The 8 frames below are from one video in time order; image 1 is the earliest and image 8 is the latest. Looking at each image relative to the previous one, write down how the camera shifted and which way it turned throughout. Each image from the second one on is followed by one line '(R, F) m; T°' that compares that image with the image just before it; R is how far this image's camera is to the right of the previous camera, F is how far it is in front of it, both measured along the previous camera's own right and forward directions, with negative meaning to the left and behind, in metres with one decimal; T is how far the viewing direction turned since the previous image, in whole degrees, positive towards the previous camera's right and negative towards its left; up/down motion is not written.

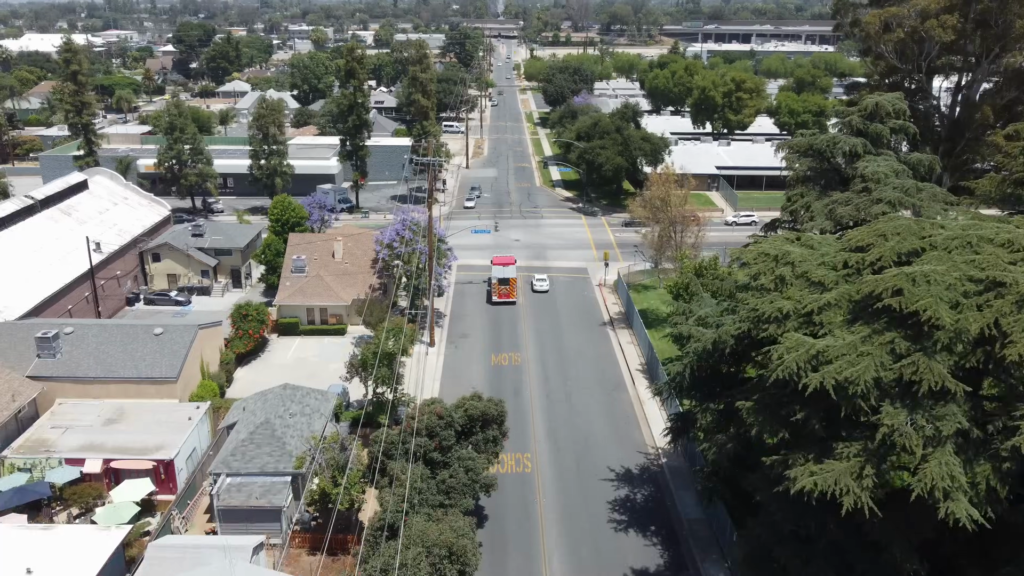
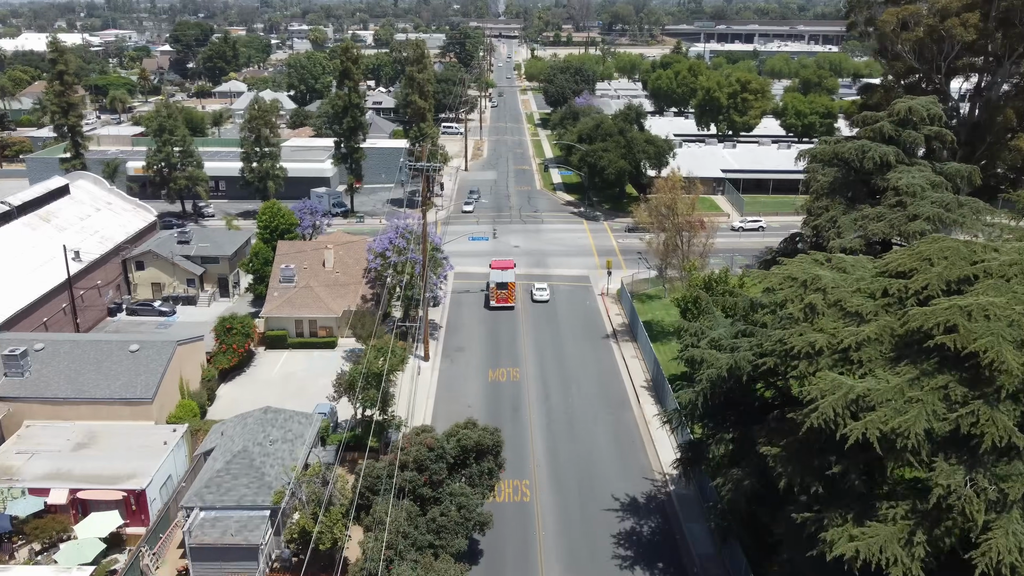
(+0.2, +2.5) m; 0°
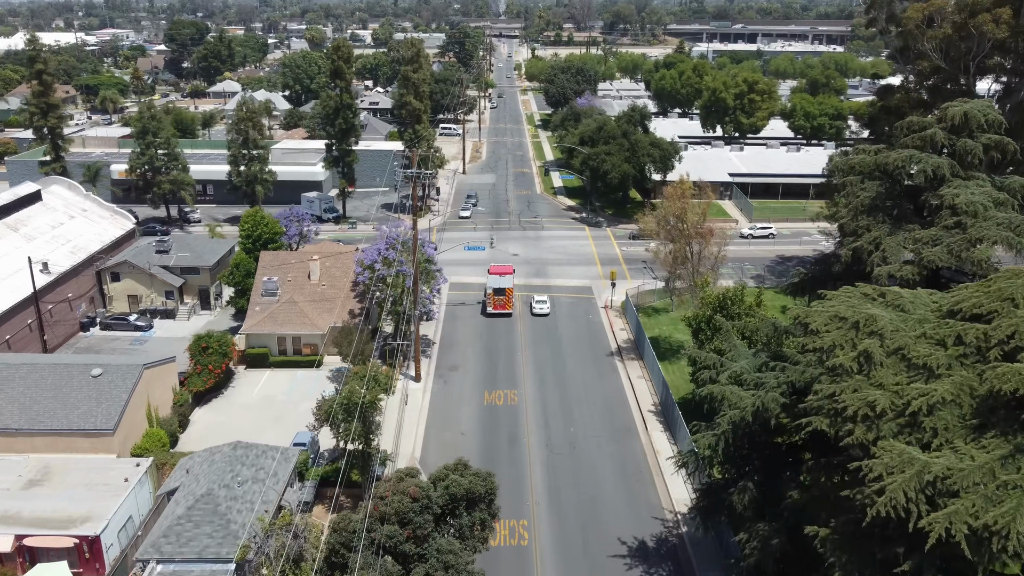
(+0.2, +3.4) m; 0°
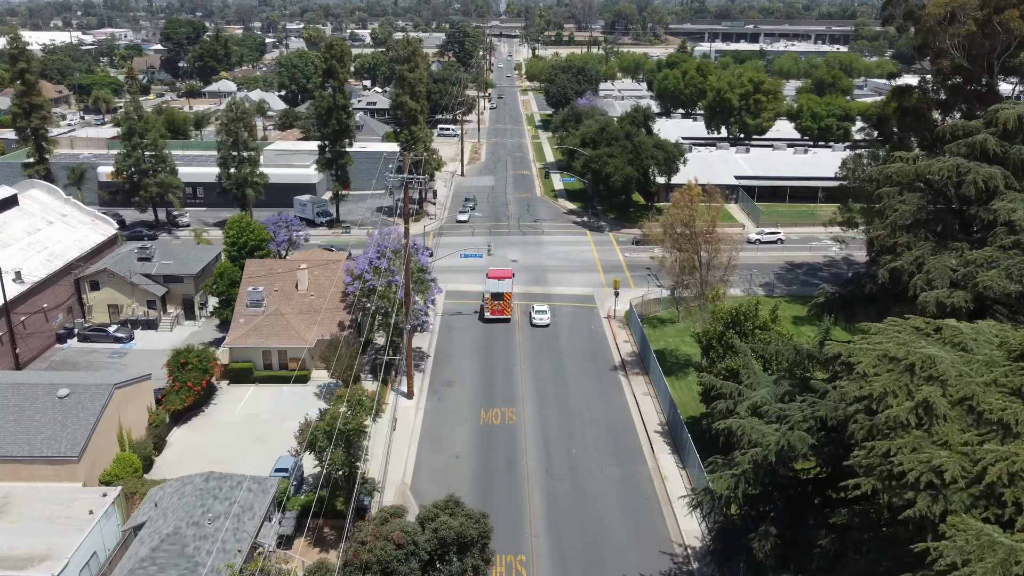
(+0.1, +2.6) m; 0°
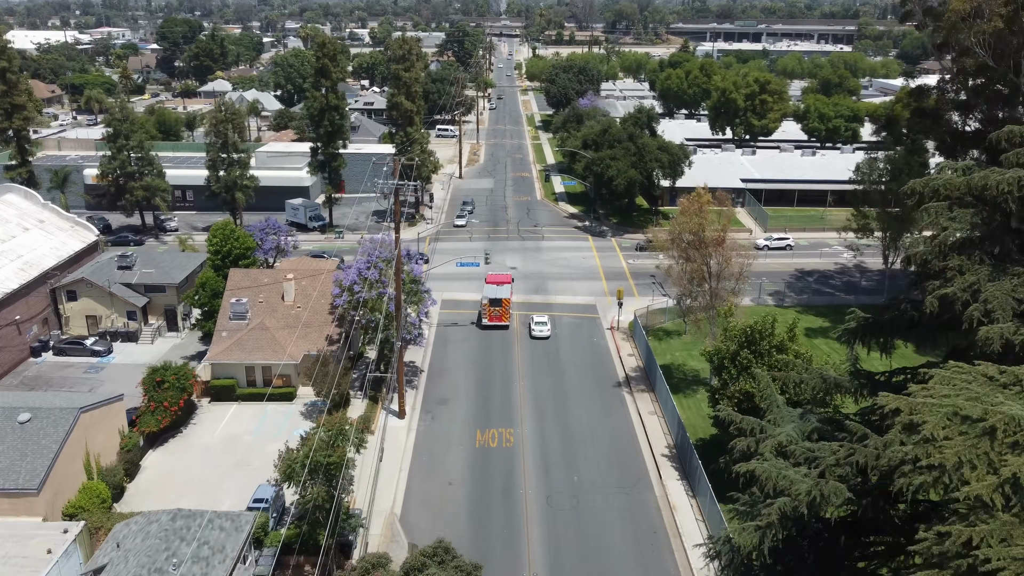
(+0.1, +2.6) m; 0°
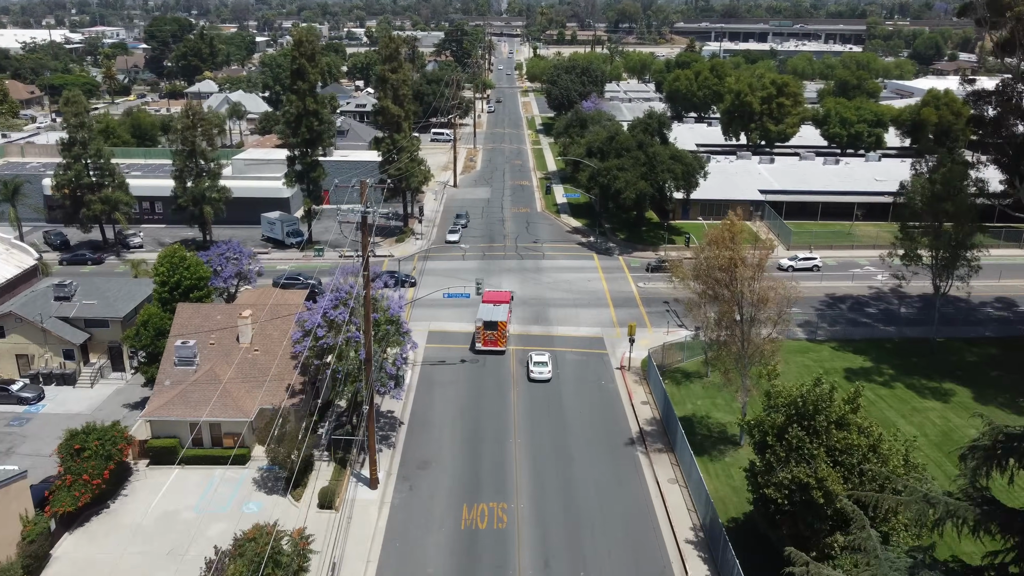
(+0.3, +6.7) m; 0°
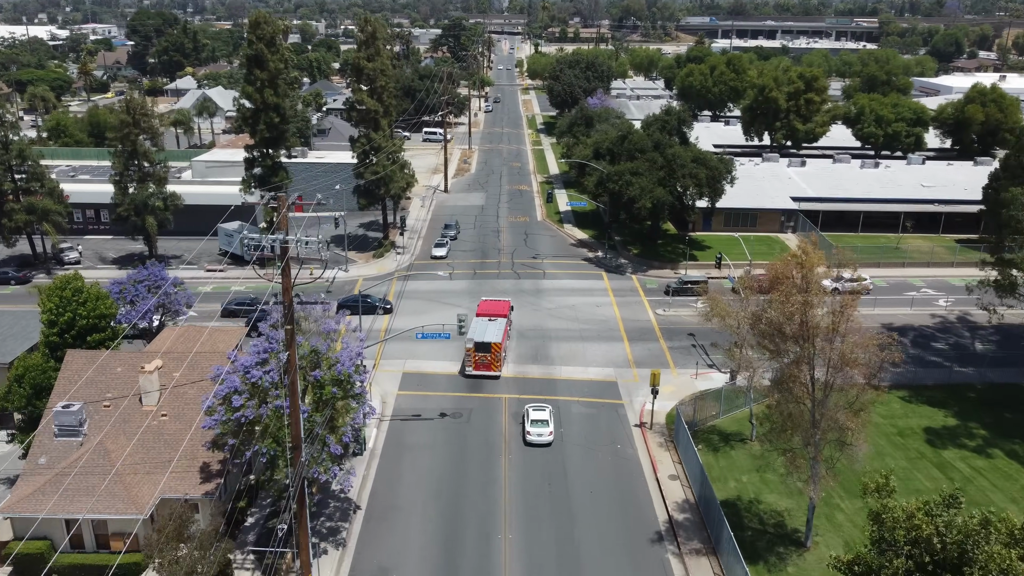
(+0.4, +9.4) m; 0°
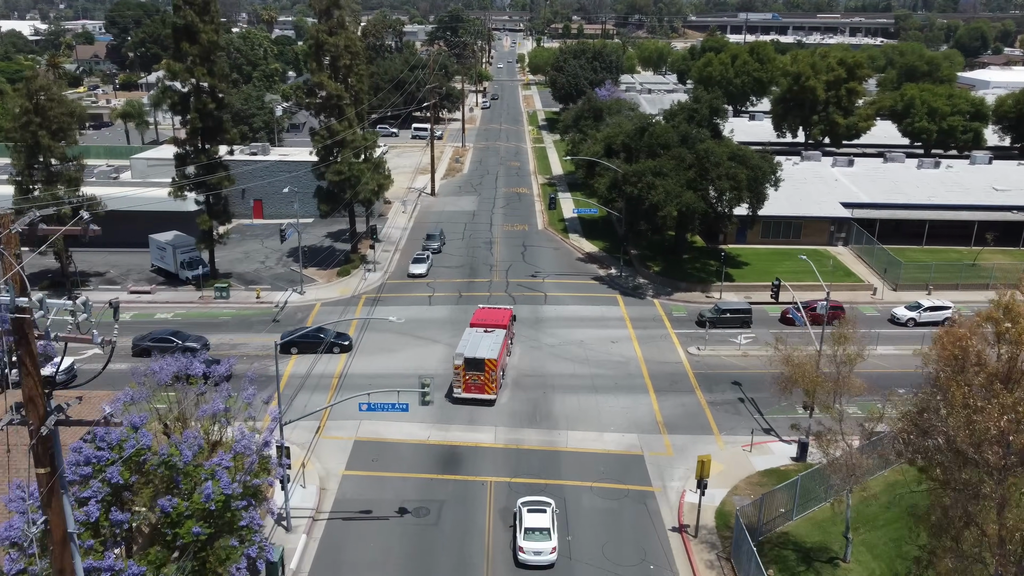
(+0.5, +10.8) m; 0°
